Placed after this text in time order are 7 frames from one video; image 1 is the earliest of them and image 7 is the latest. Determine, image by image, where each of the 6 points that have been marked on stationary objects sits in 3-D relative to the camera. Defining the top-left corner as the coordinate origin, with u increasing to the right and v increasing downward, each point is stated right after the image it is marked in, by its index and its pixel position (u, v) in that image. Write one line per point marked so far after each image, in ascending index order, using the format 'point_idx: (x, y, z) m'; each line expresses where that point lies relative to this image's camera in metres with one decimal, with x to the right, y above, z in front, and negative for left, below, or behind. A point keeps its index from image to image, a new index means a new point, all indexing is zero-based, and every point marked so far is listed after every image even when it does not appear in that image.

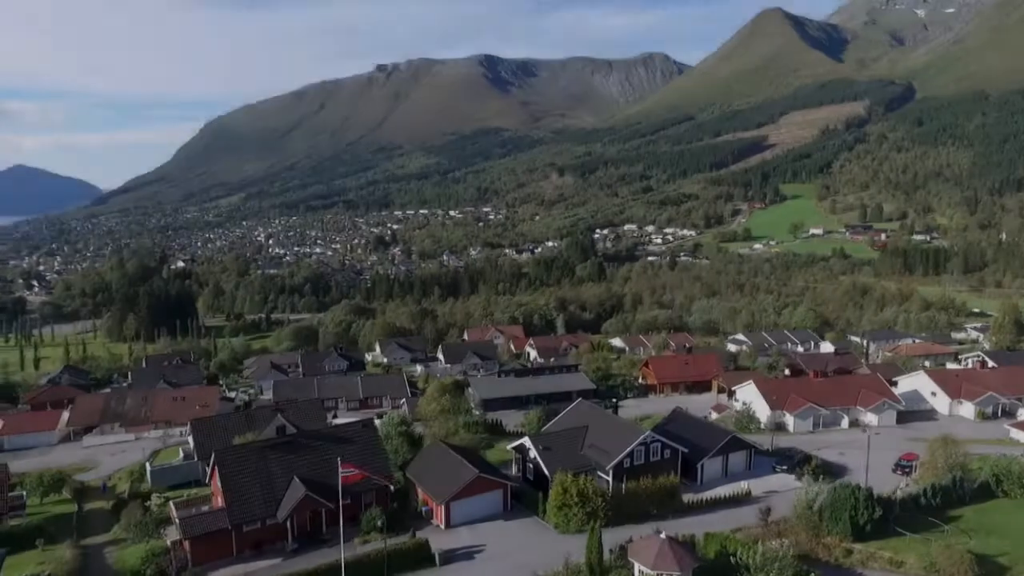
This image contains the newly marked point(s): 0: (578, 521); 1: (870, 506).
0: (+1.7, -6.0, +16.9) m
1: (+8.1, -5.0, +14.9) m
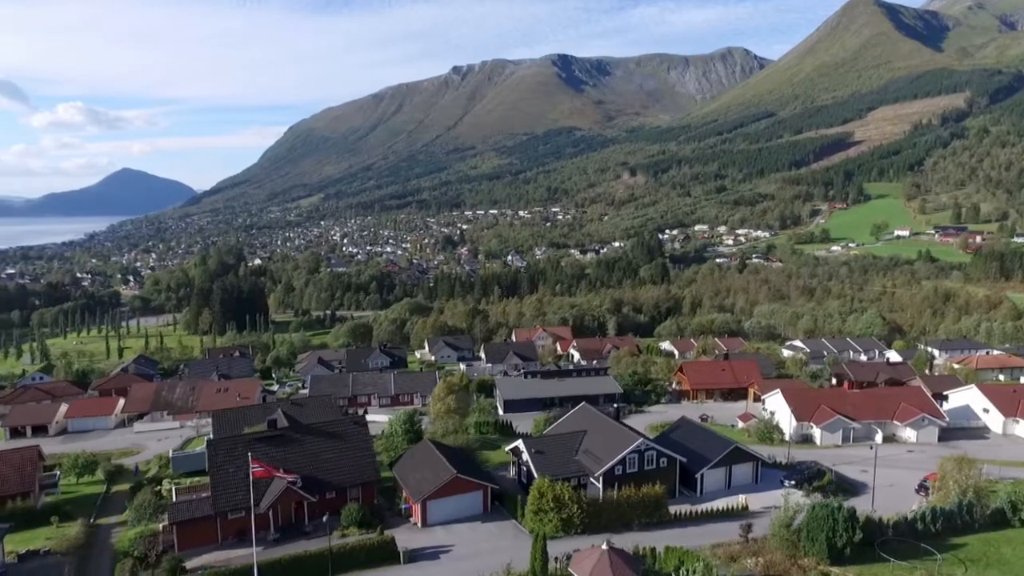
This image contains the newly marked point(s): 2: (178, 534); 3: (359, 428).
0: (+1.1, -6.1, +16.7) m
1: (+7.2, -5.2, +13.9) m
2: (-8.5, -6.3, +16.6) m
3: (-4.8, -4.3, +19.9) m
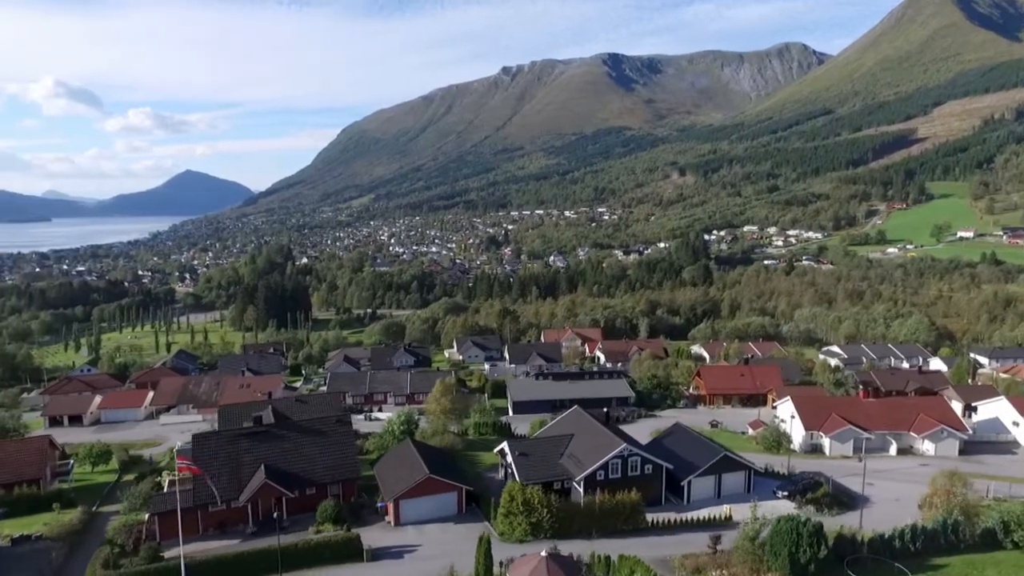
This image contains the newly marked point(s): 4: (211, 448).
0: (+0.2, -6.1, +16.5) m
1: (+6.2, -5.3, +13.3) m
2: (-9.3, -6.3, +17.1) m
3: (-5.3, -4.3, +20.2) m
4: (-8.6, -4.6, +18.5) m
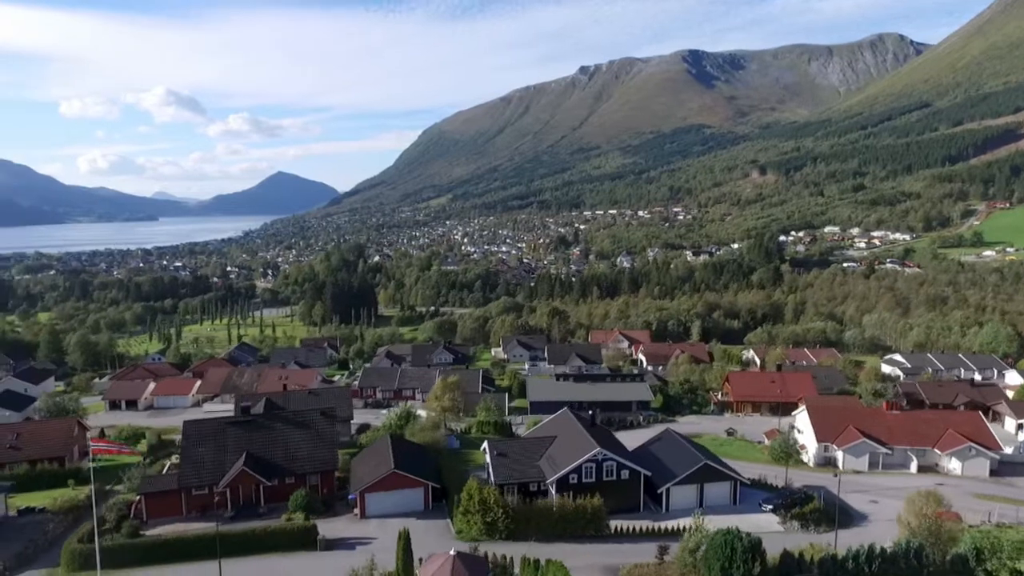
0: (-0.9, -6.1, +16.6) m
1: (+4.6, -5.3, +12.7) m
2: (-10.3, -6.1, +18.3) m
3: (-6.0, -4.2, +20.9) m
4: (-9.4, -4.4, +19.5) m
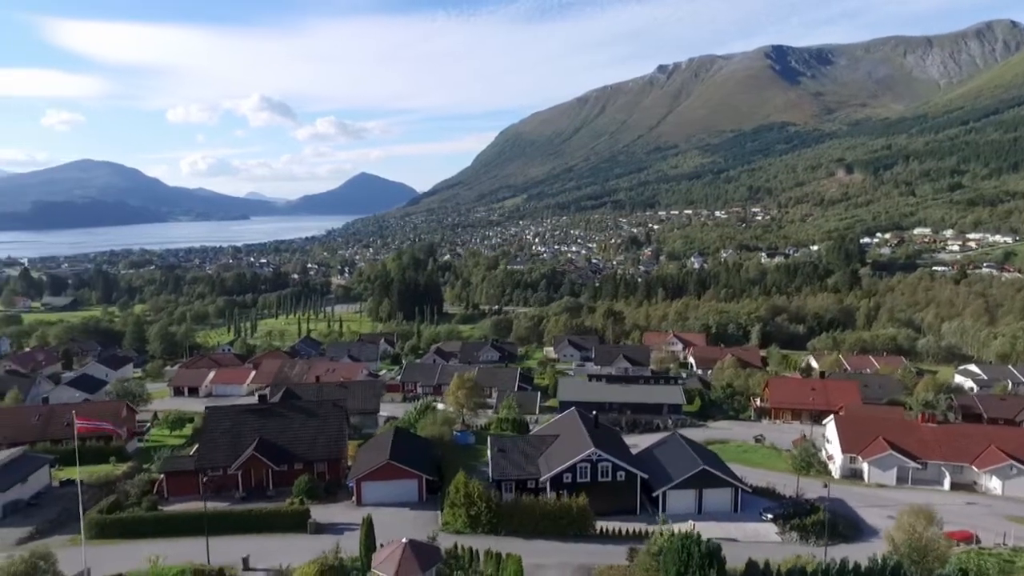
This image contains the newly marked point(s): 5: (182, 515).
0: (-1.3, -6.1, +17.0) m
1: (+3.7, -5.4, +12.5) m
2: (-10.5, -5.9, +19.7) m
3: (-5.9, -4.1, +21.8) m
4: (-9.5, -4.2, +20.9) m
5: (-8.6, -6.0, +17.1) m
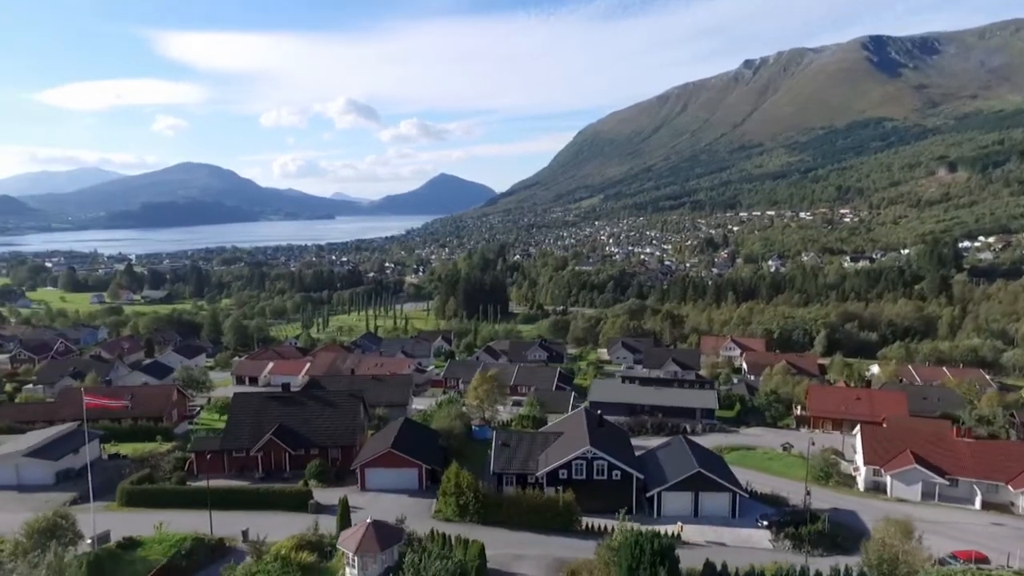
0: (-1.7, -6.0, +17.7) m
1: (+2.8, -5.4, +12.6) m
2: (-10.4, -5.7, +21.5) m
3: (-5.6, -3.9, +23.0) m
4: (-9.3, -4.1, +22.5) m
5: (-8.9, -5.8, +18.6) m
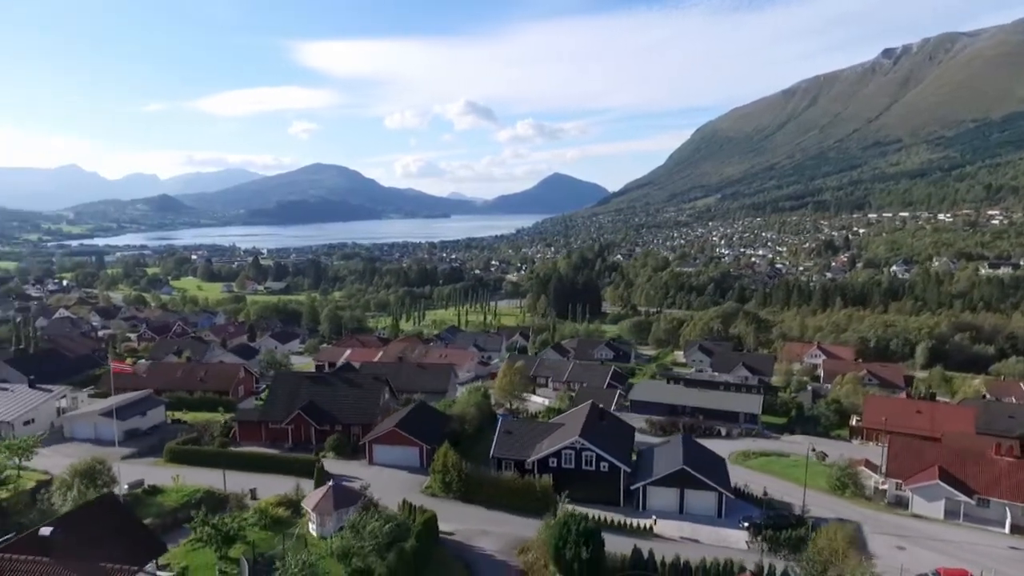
0: (-2.2, -5.8, +19.0) m
1: (+1.4, -5.2, +13.2) m
2: (-10.2, -5.3, +24.2) m
3: (-5.1, -3.6, +24.9) m
4: (-8.8, -3.6, +25.0) m
5: (-9.1, -5.4, +21.1) m
